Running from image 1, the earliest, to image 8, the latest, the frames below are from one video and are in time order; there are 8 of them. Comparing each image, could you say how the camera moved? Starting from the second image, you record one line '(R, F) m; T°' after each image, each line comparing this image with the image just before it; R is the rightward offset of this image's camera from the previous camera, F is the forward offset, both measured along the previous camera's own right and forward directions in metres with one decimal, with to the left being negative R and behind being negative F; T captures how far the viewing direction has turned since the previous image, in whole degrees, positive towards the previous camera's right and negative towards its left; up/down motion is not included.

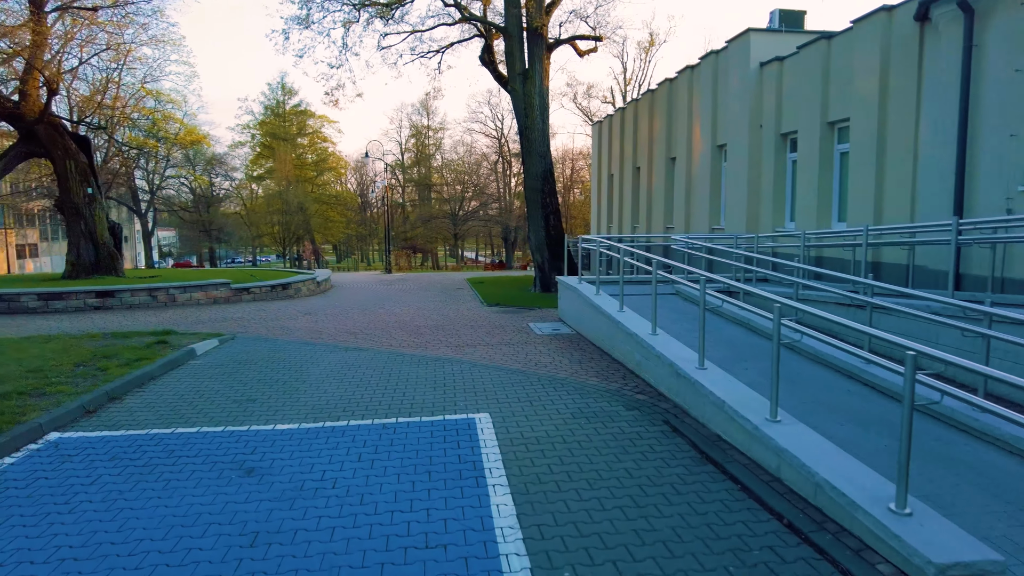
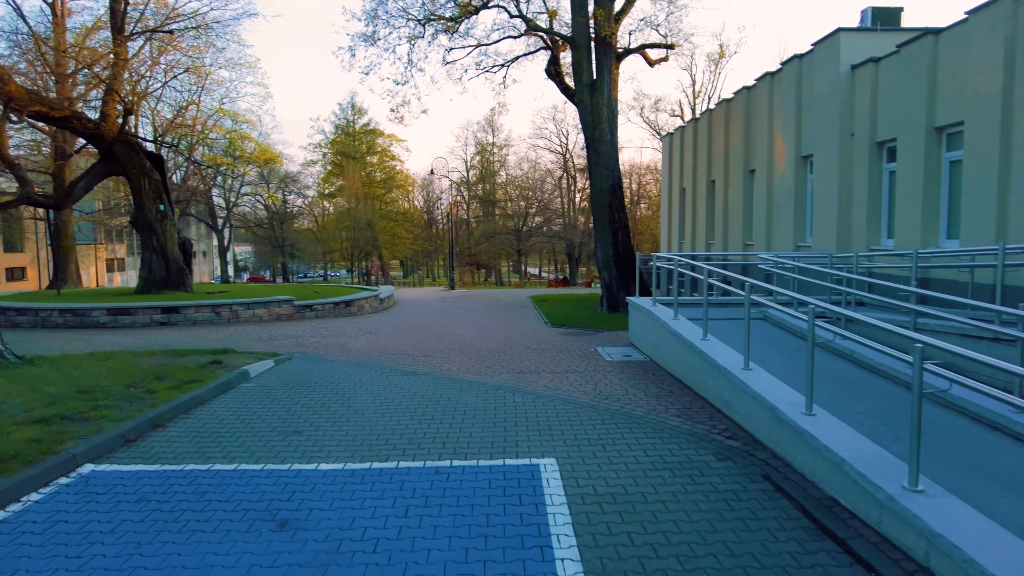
(-0.1, +0.7) m; -5°
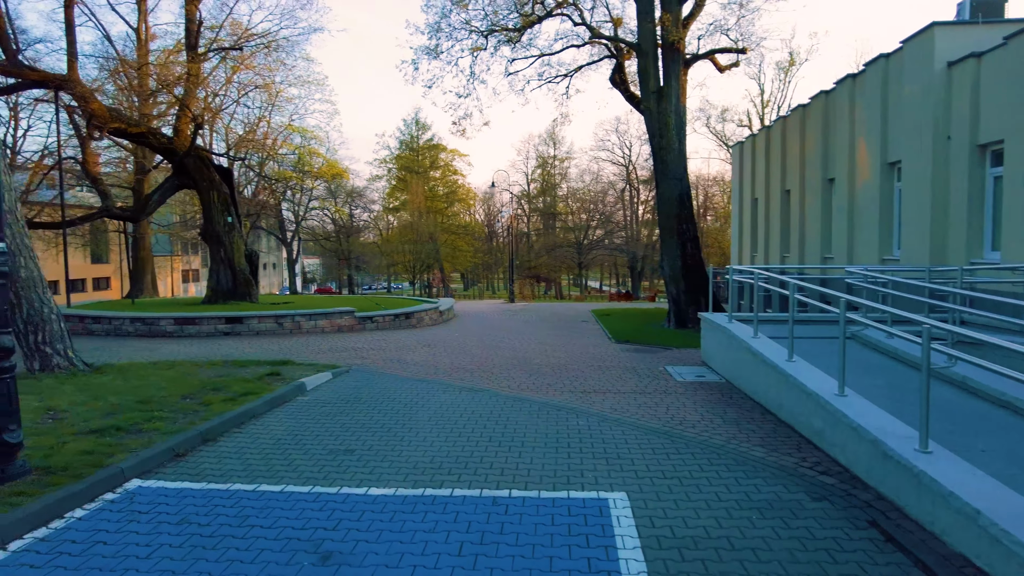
(0.0, +0.4) m; -5°
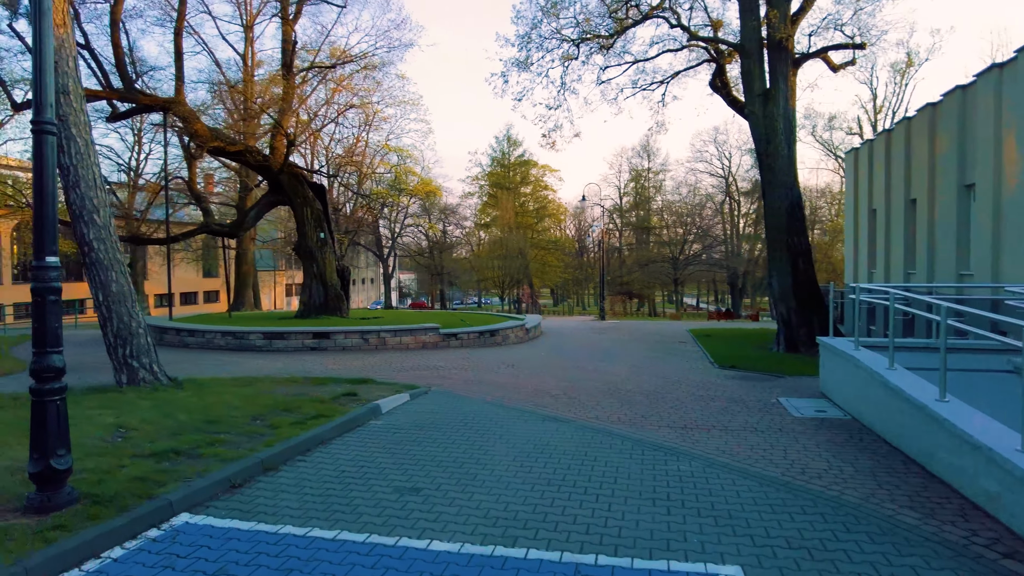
(0.0, +0.7) m; -8°
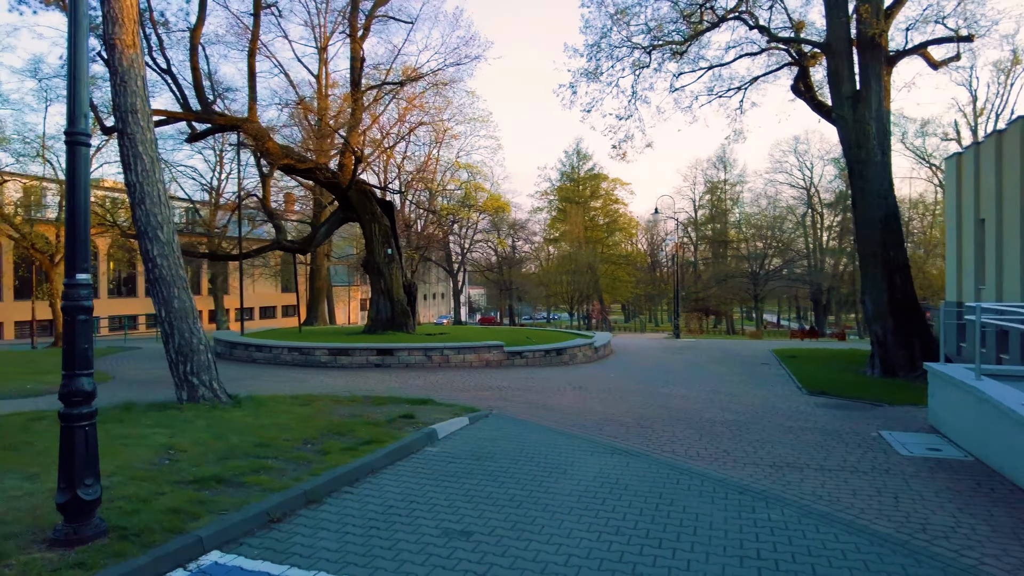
(+0.1, +0.6) m; -6°
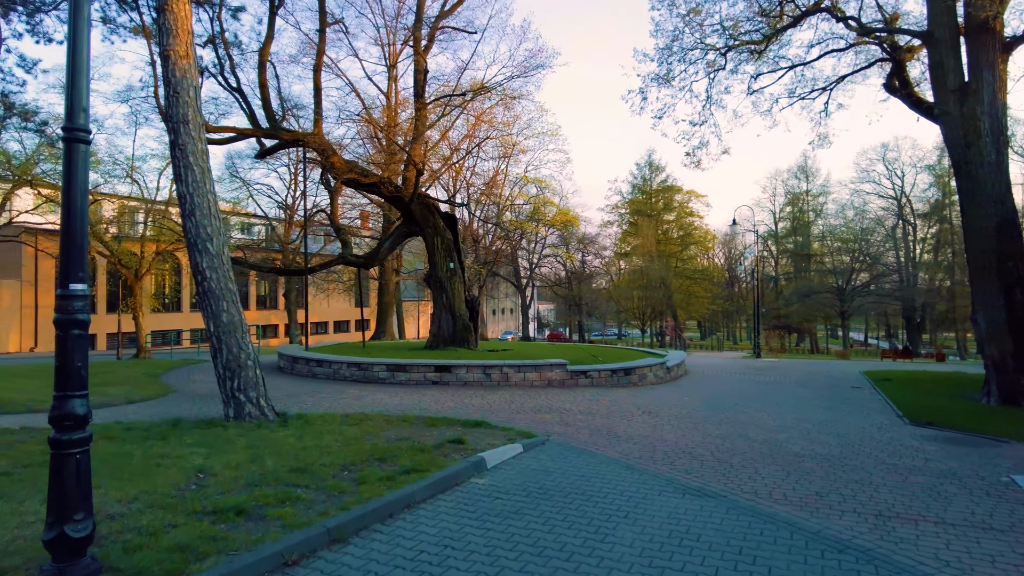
(+0.1, +0.7) m; -6°
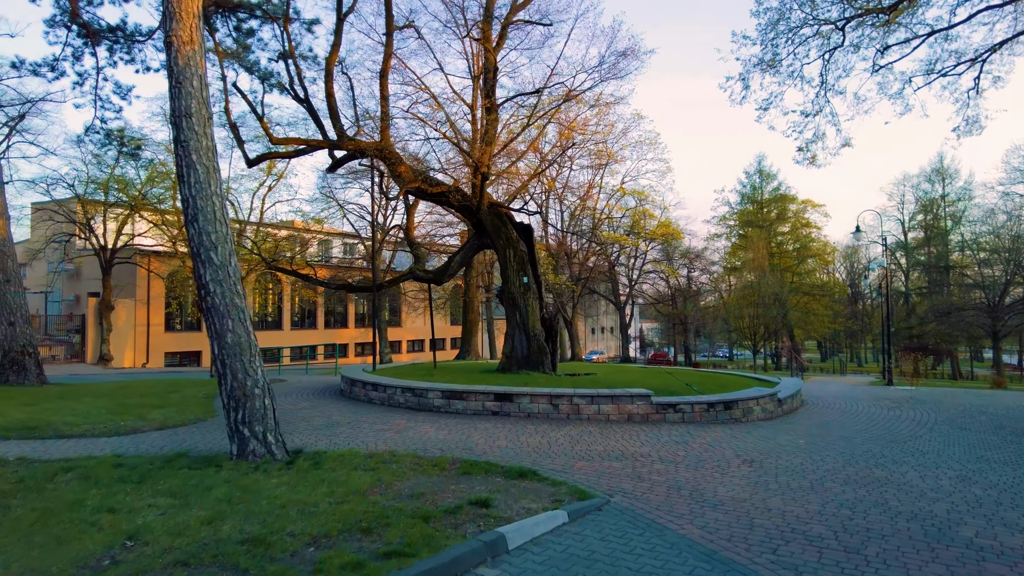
(+0.6, +1.8) m; -9°
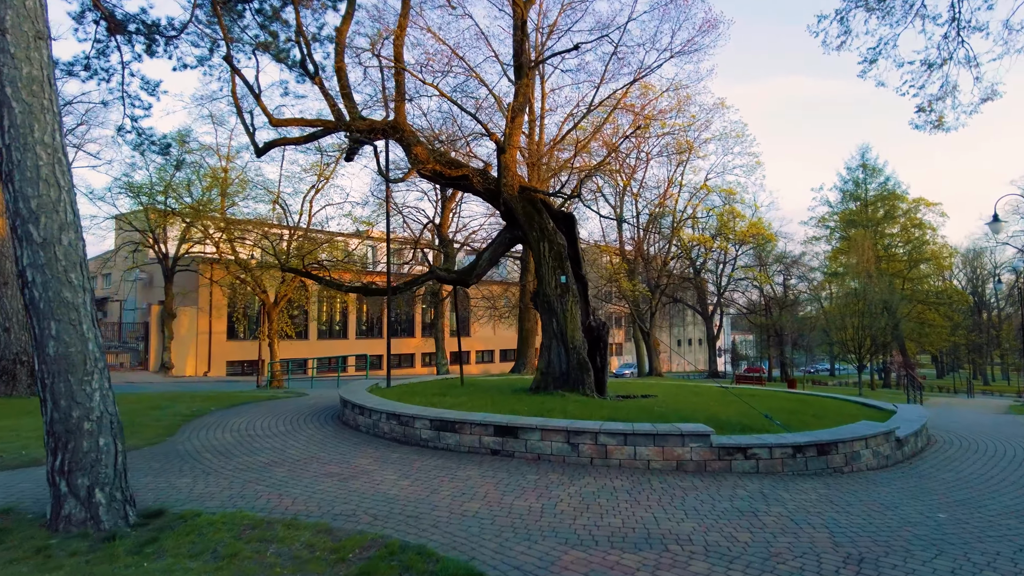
(+1.0, +2.9) m; -8°
